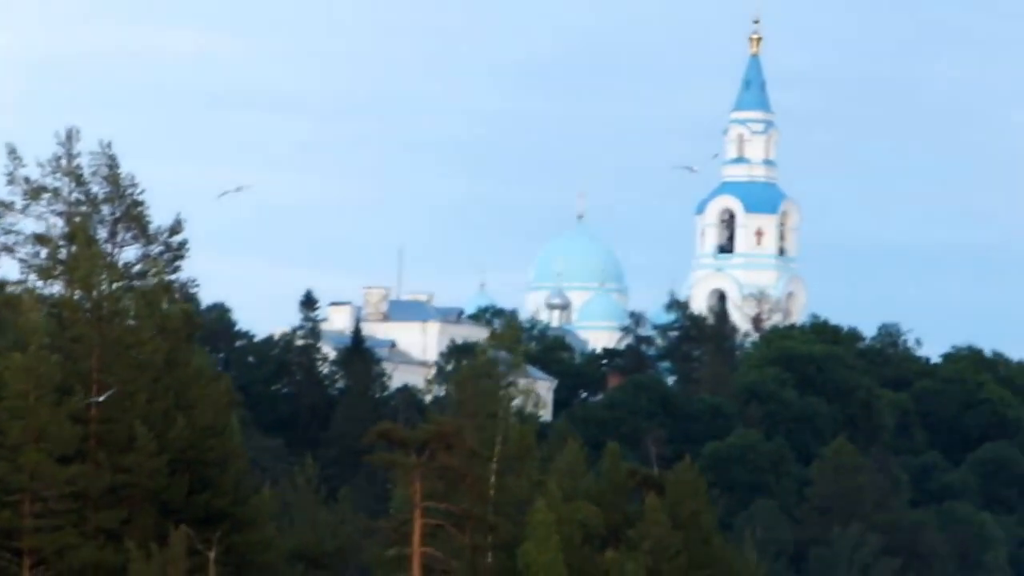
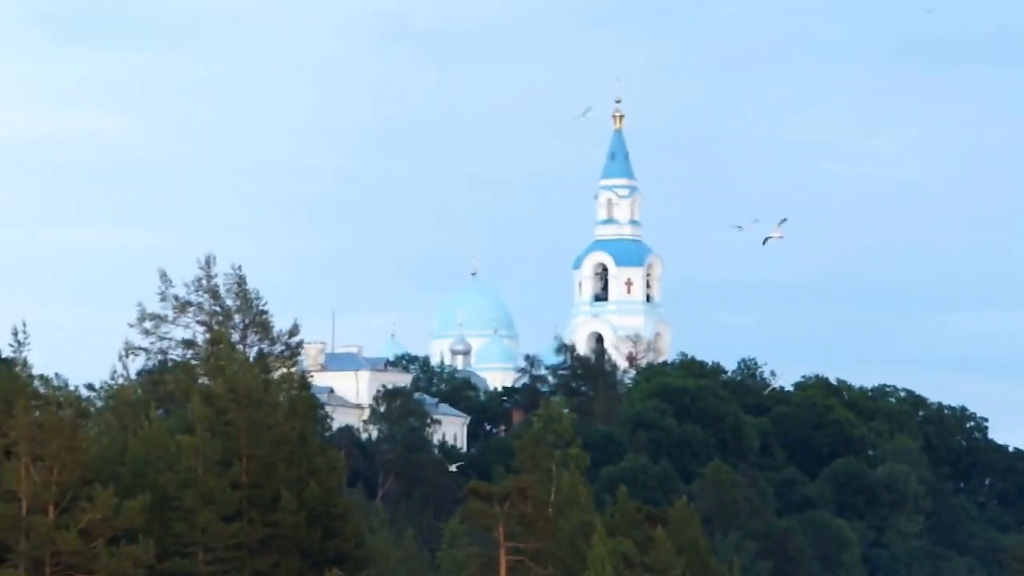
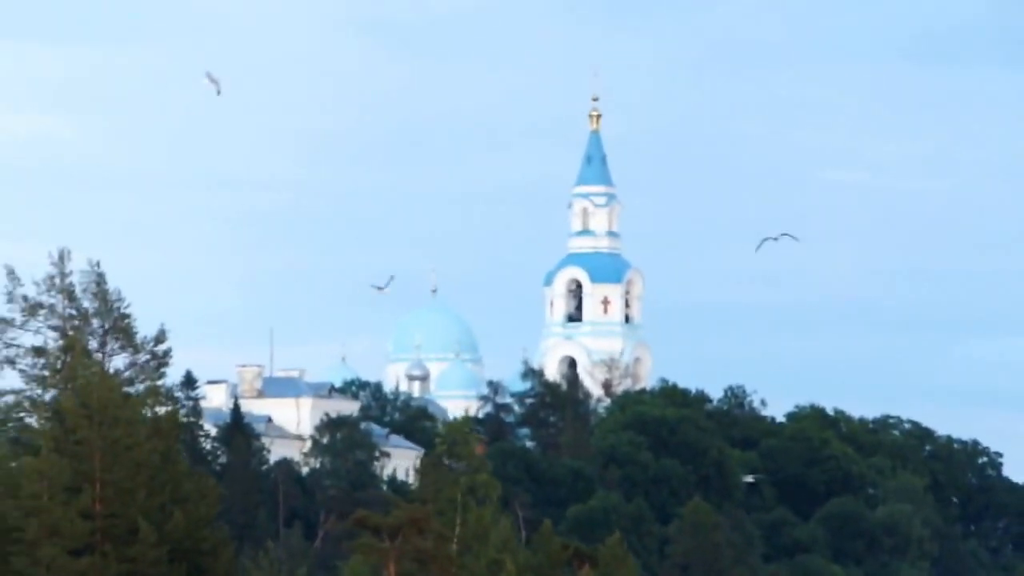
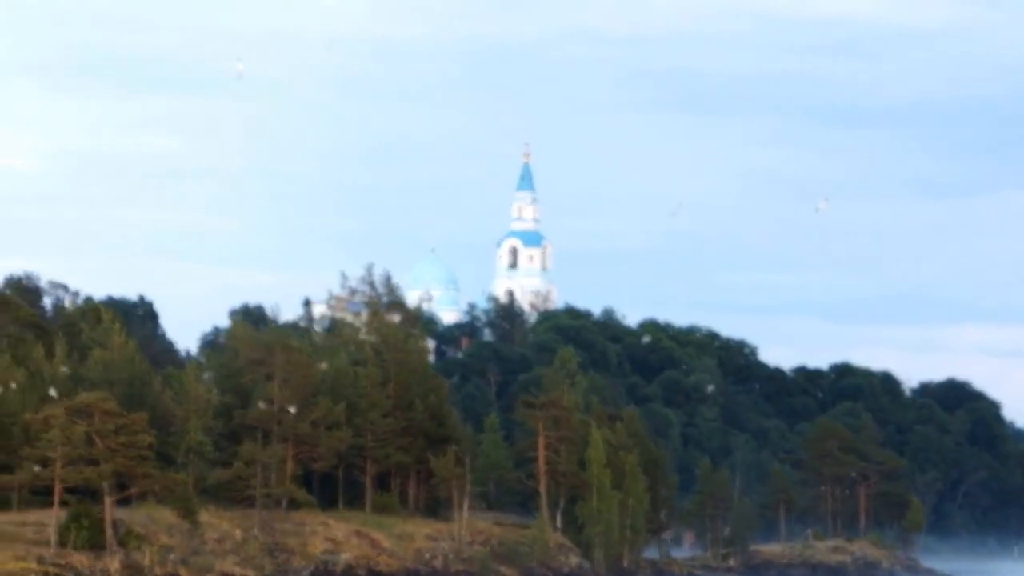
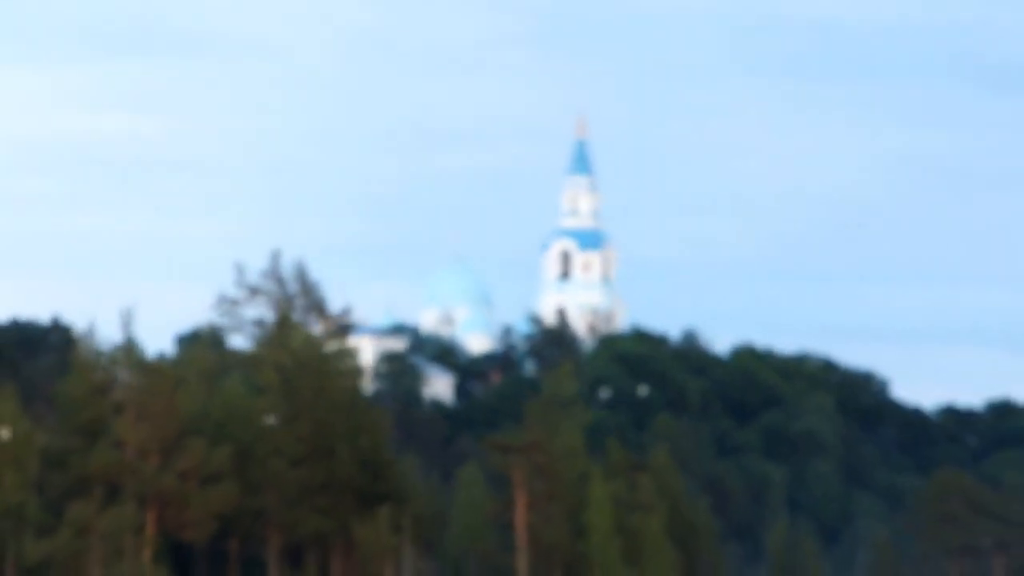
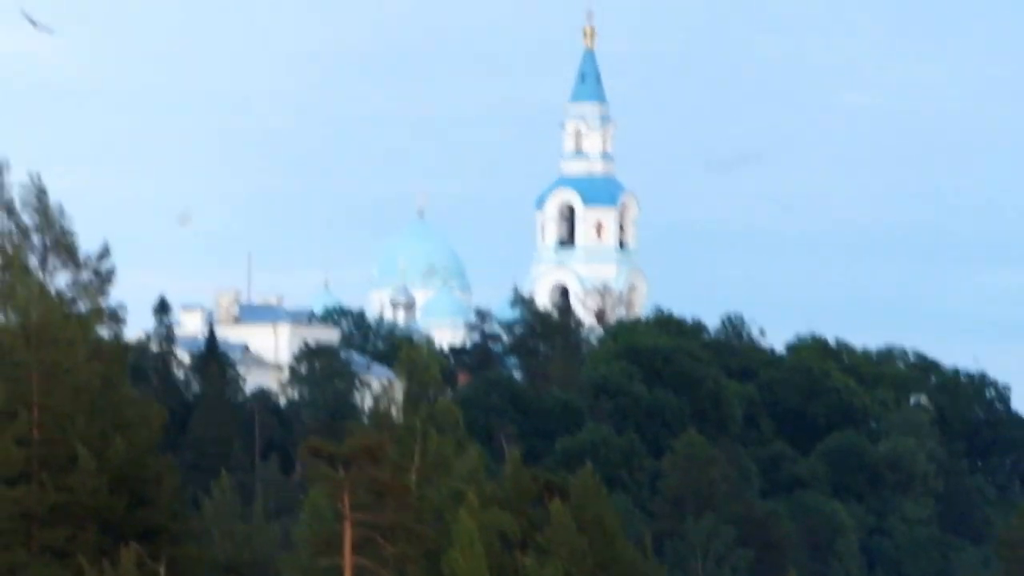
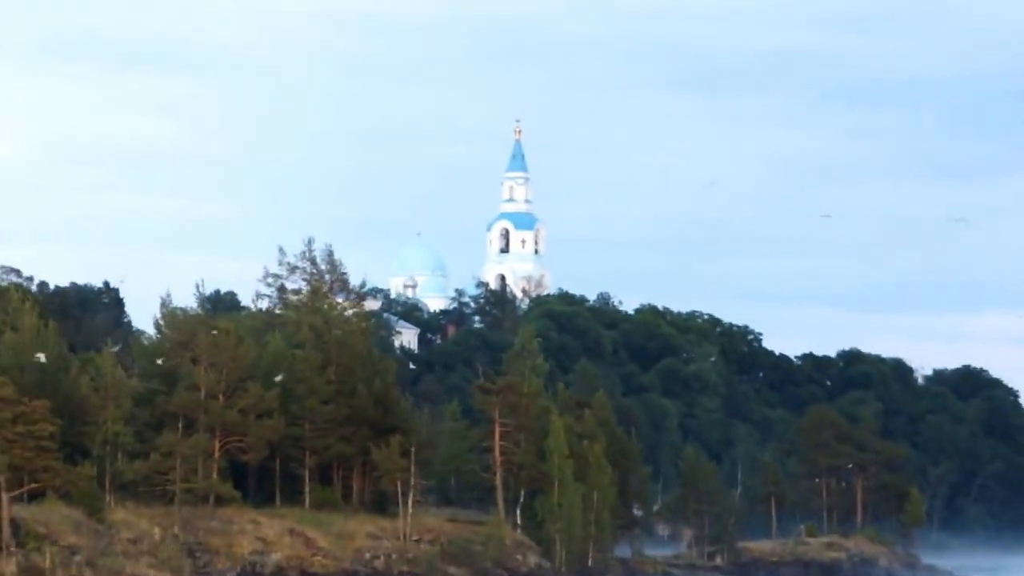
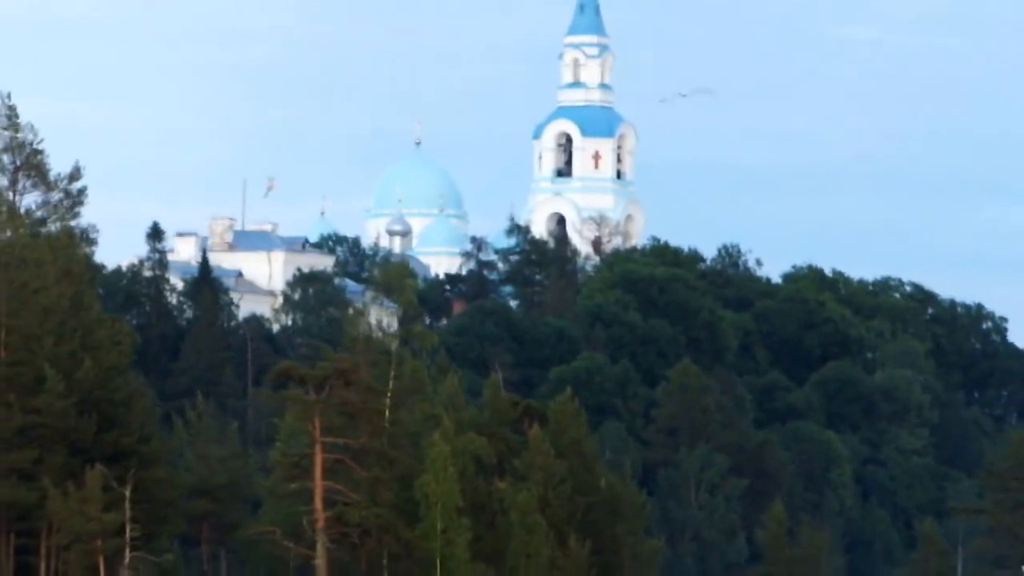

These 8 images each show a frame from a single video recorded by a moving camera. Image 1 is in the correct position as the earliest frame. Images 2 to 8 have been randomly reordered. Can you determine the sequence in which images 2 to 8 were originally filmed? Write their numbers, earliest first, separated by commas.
8, 6, 3, 2, 5, 7, 4
